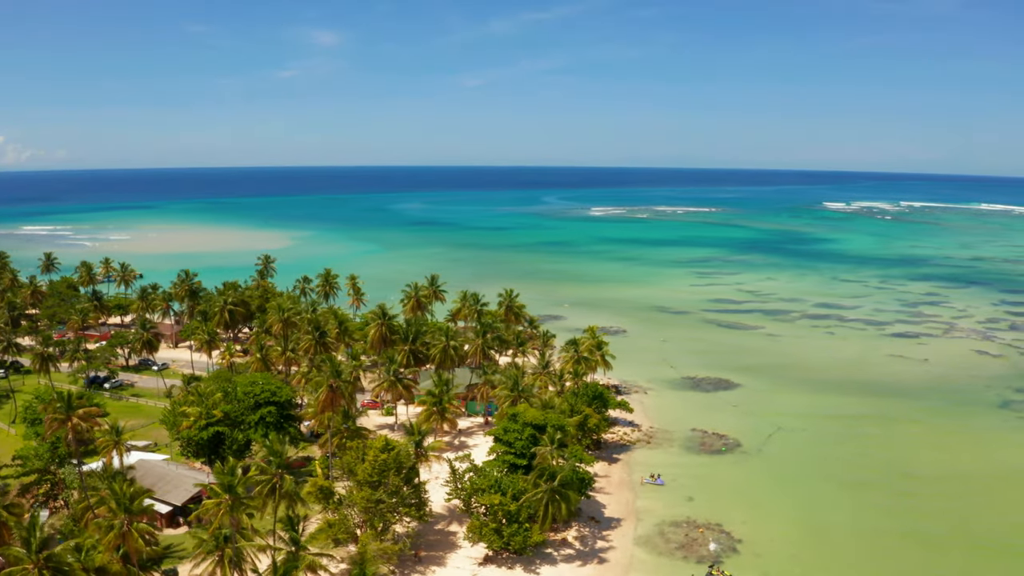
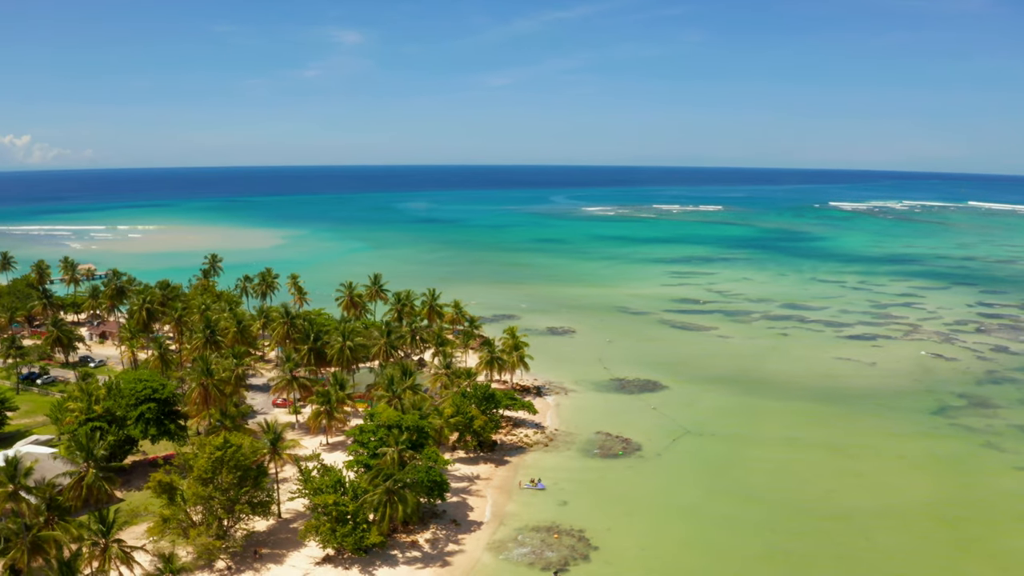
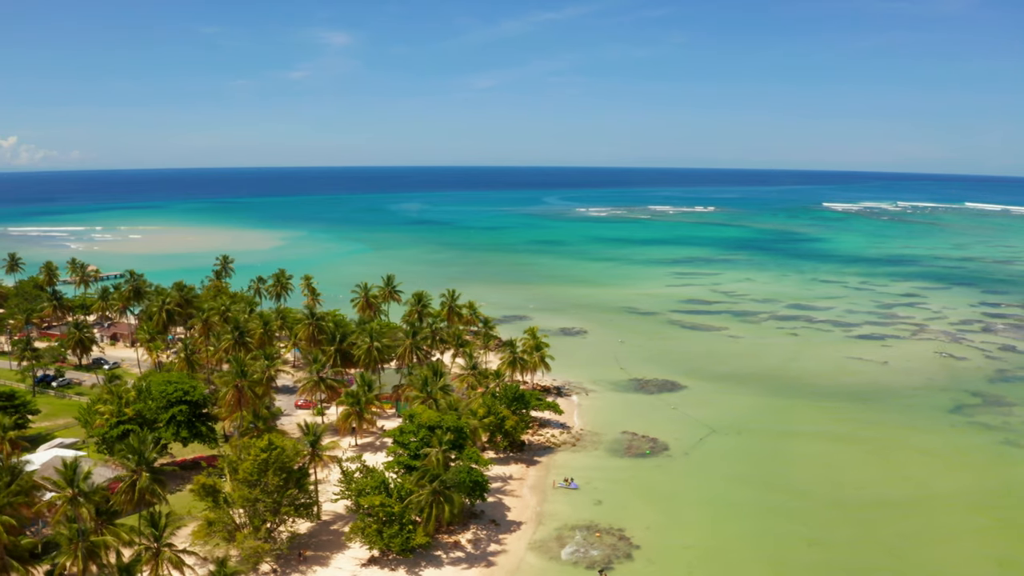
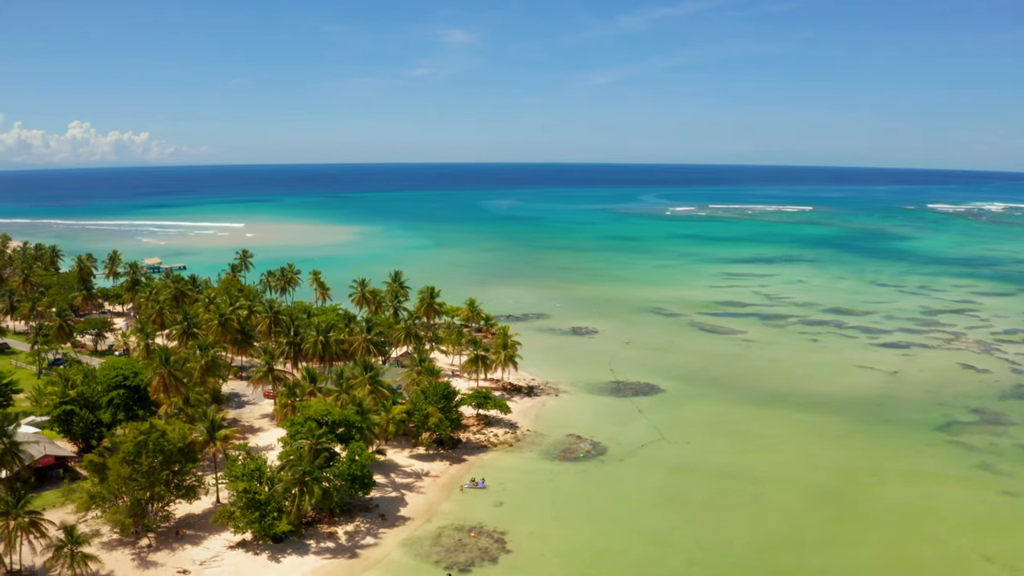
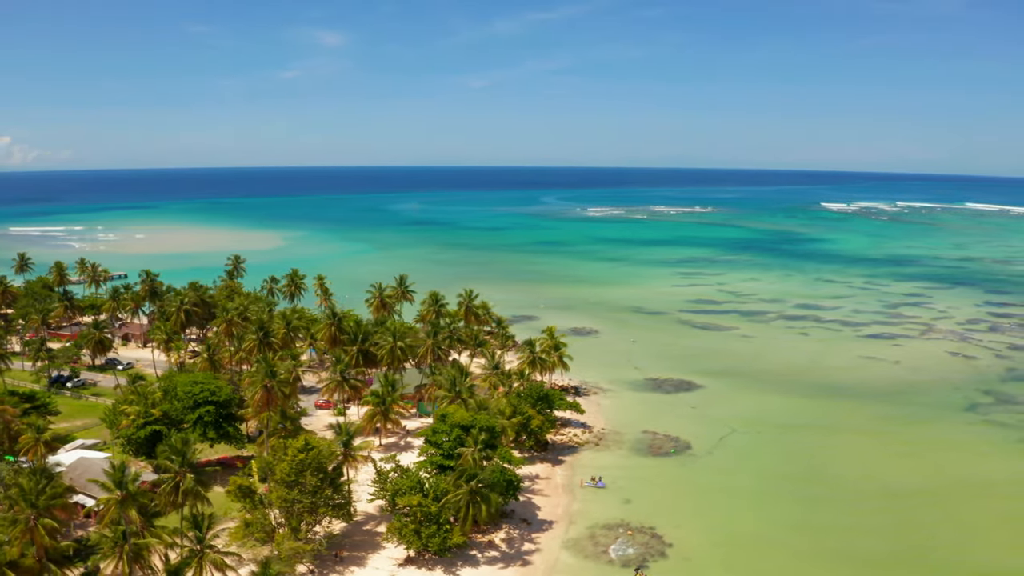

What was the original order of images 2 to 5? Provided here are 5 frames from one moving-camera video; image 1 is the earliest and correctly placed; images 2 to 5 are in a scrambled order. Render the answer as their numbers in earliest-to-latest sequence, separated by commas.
5, 3, 2, 4
